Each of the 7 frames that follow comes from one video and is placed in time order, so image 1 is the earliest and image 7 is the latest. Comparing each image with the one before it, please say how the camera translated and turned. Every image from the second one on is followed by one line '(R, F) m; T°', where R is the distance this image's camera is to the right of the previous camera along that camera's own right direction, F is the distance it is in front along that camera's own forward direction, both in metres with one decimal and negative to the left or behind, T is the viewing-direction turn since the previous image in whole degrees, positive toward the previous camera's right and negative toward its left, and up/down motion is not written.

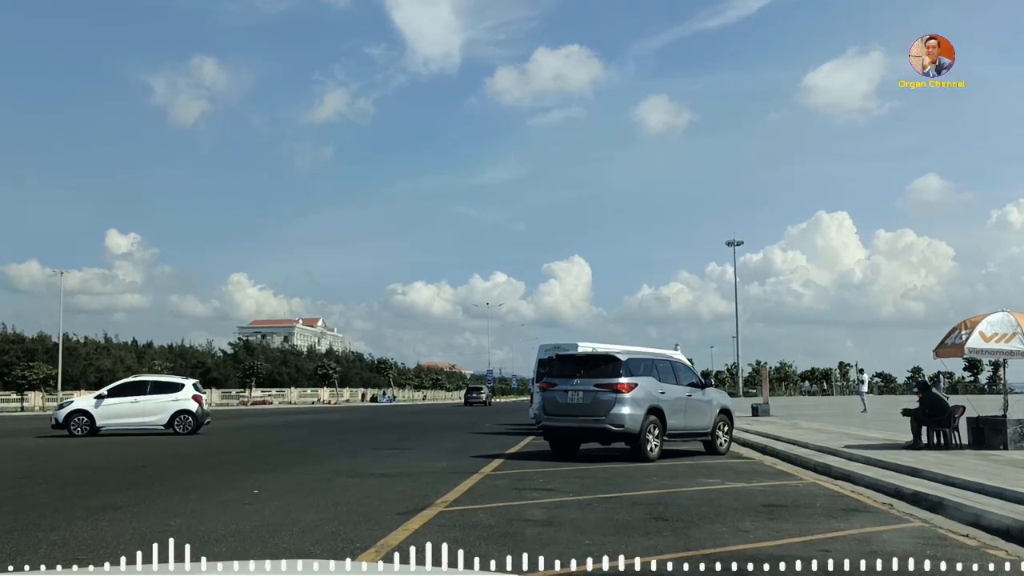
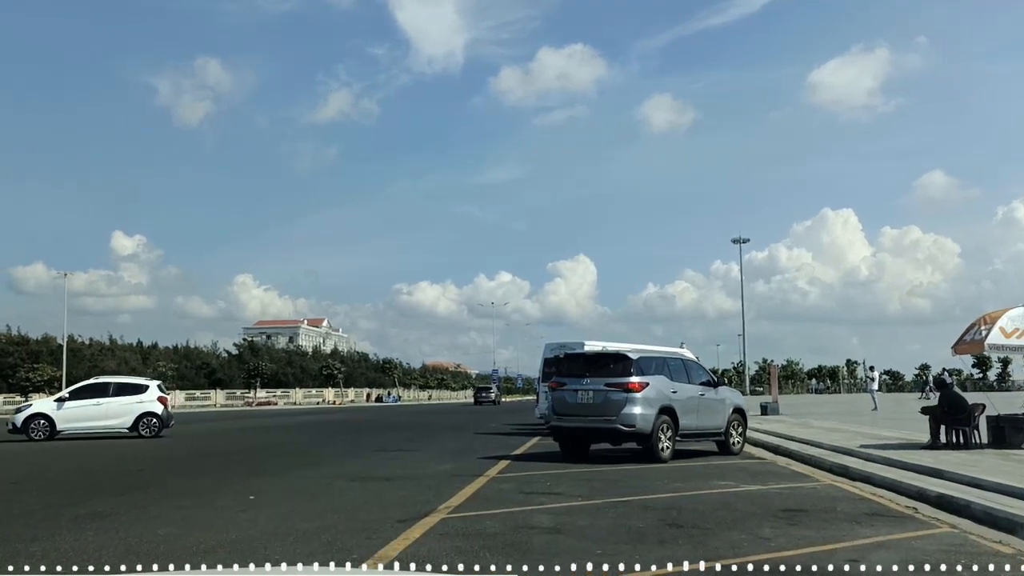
(0.0, +0.4) m; 0°
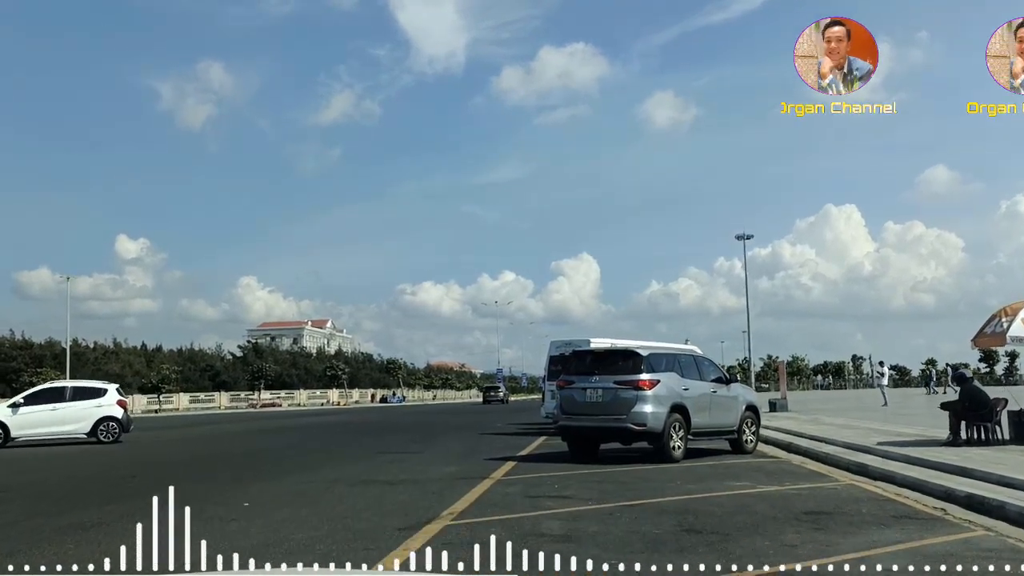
(0.0, +0.5) m; 0°
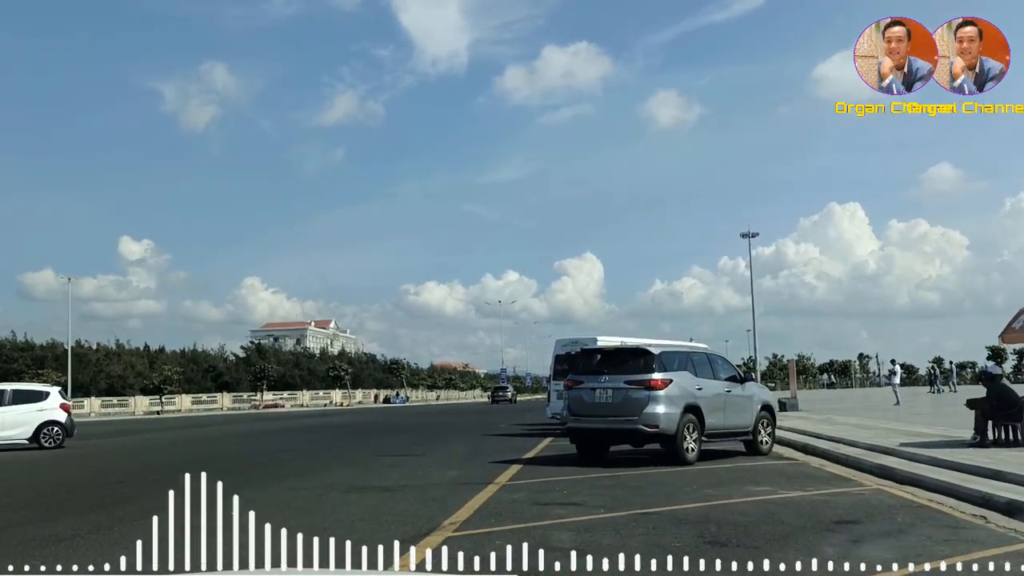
(0.0, +0.7) m; 0°
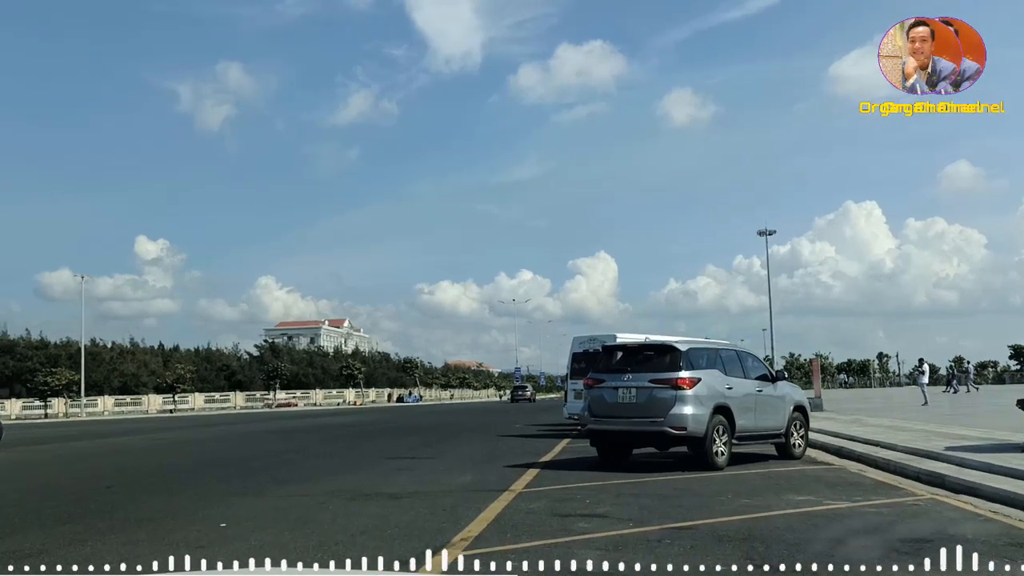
(0.0, +1.0) m; -1°
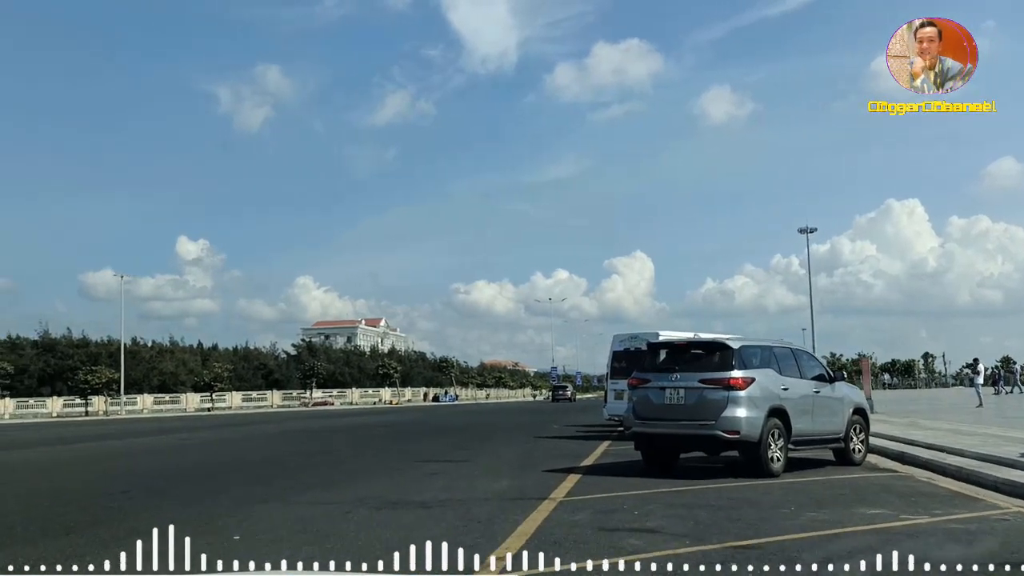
(0.0, +0.9) m; -2°
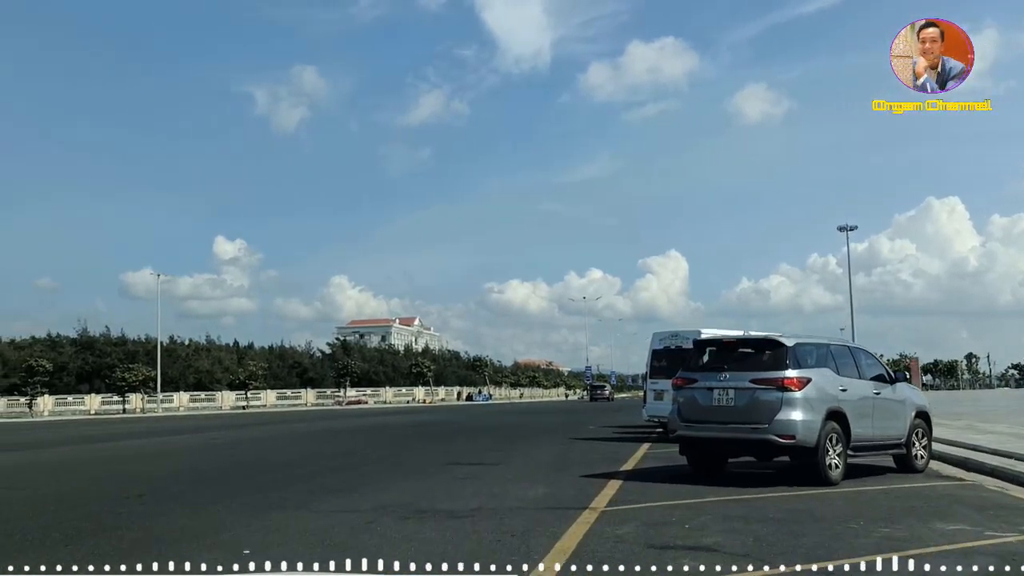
(0.0, +0.8) m; -2°
